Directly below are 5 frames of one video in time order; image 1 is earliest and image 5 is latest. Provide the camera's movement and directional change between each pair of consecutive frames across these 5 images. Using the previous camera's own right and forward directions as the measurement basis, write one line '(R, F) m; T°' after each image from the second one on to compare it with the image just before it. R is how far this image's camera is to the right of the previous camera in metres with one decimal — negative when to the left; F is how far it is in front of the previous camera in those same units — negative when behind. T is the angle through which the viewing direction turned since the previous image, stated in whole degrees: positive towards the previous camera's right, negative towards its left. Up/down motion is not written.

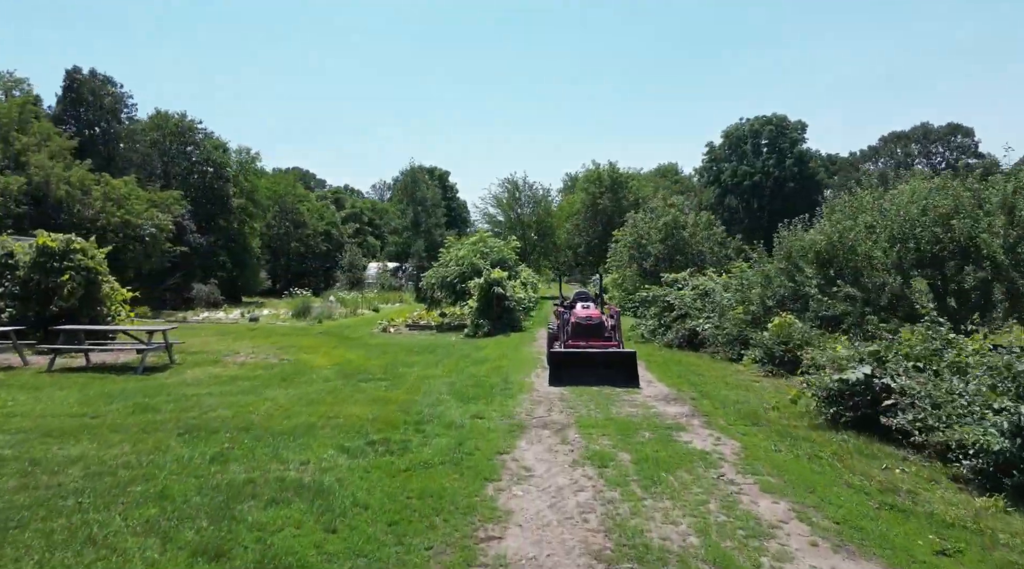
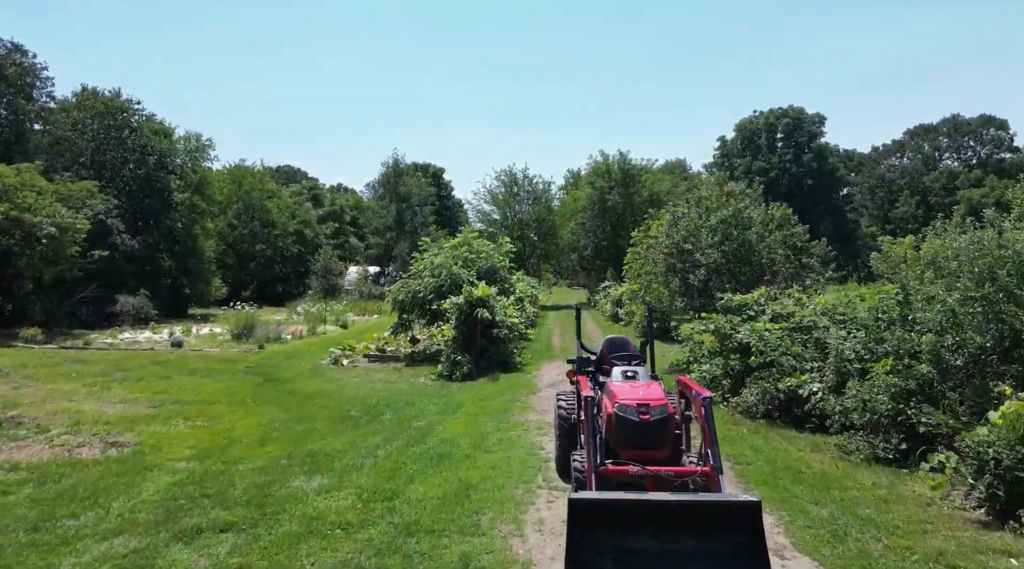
(+0.2, +5.5) m; 0°
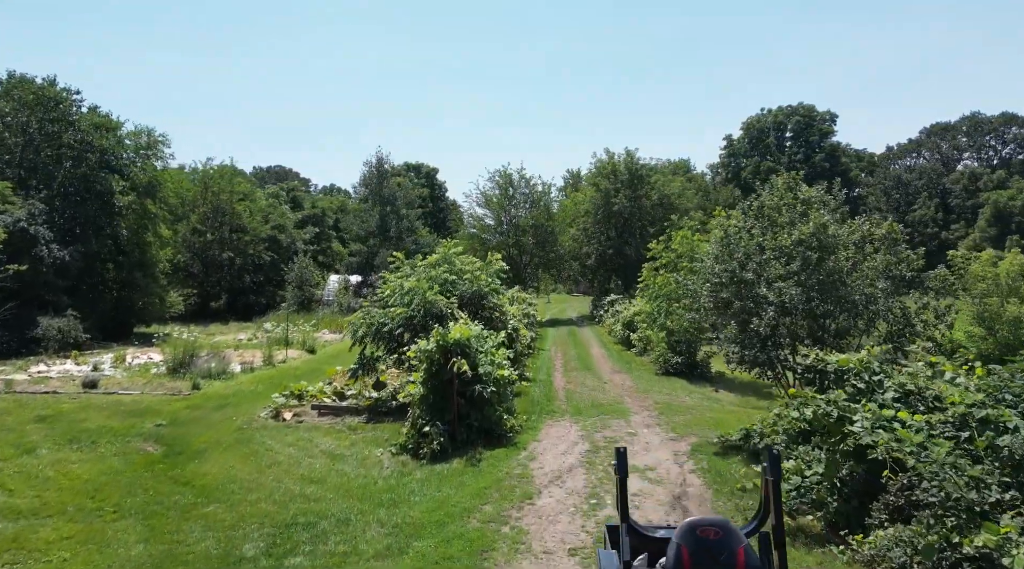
(+0.1, +3.8) m; 0°
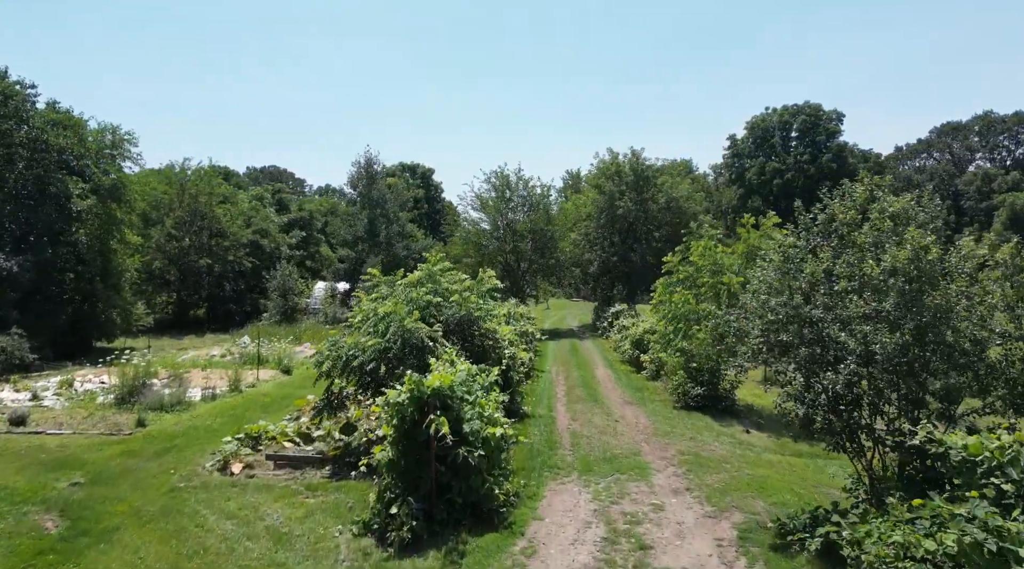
(0.0, +2.3) m; 0°
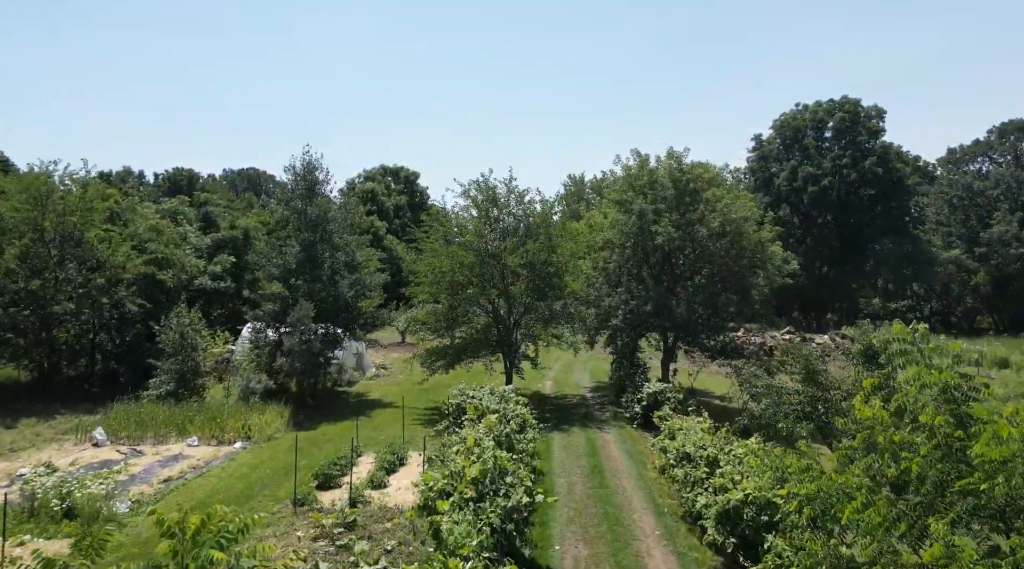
(+0.3, +9.7) m; 0°
